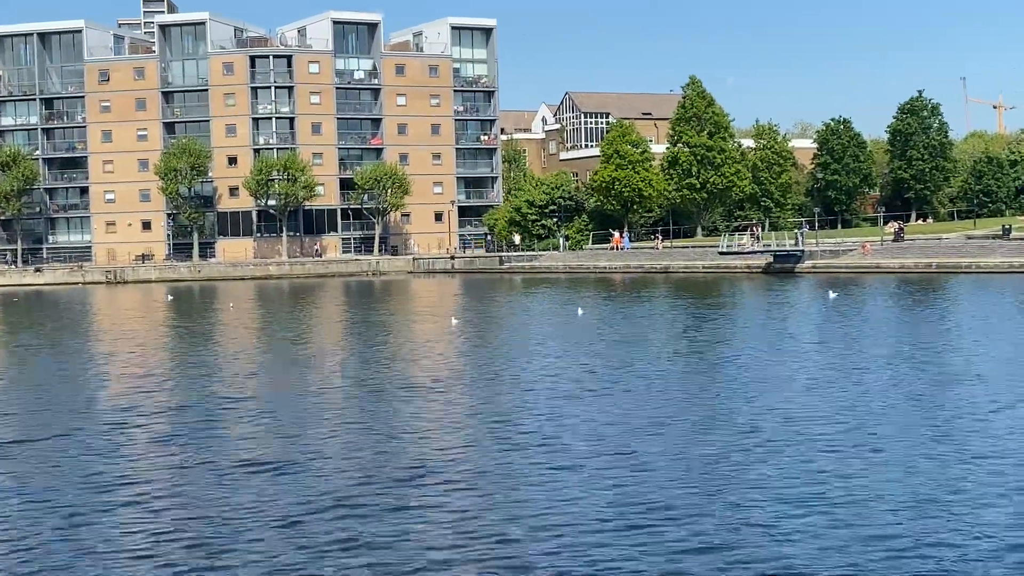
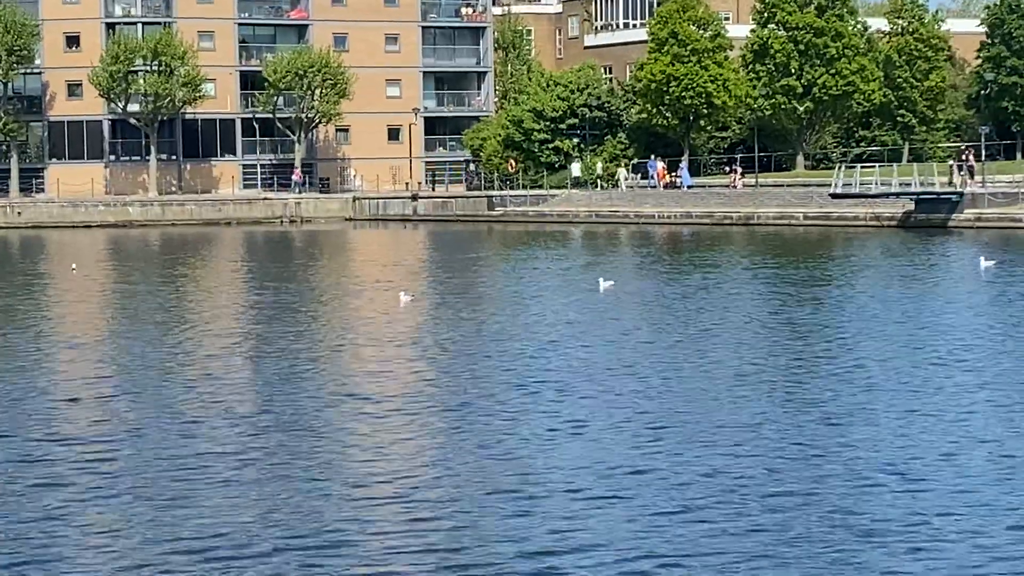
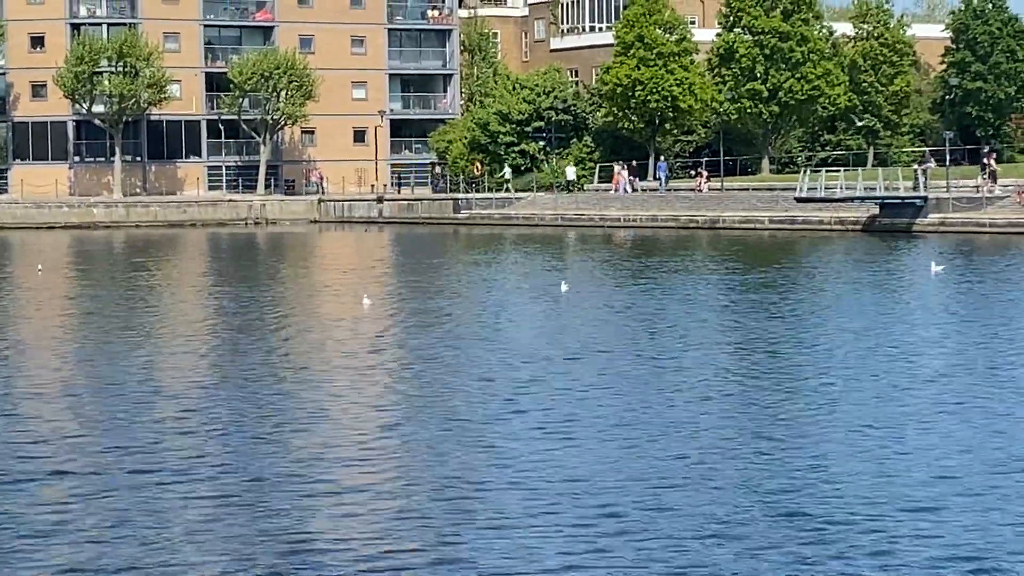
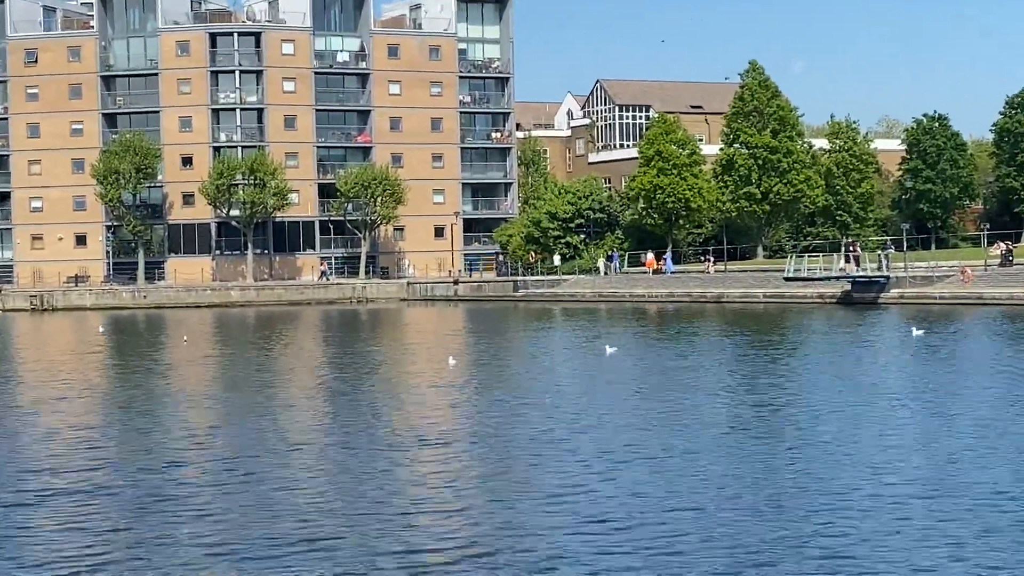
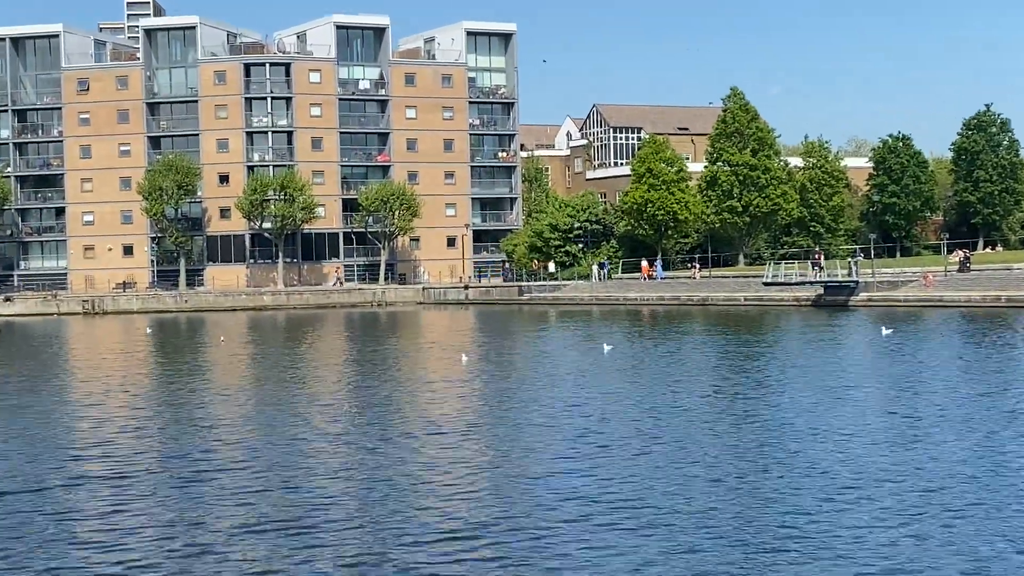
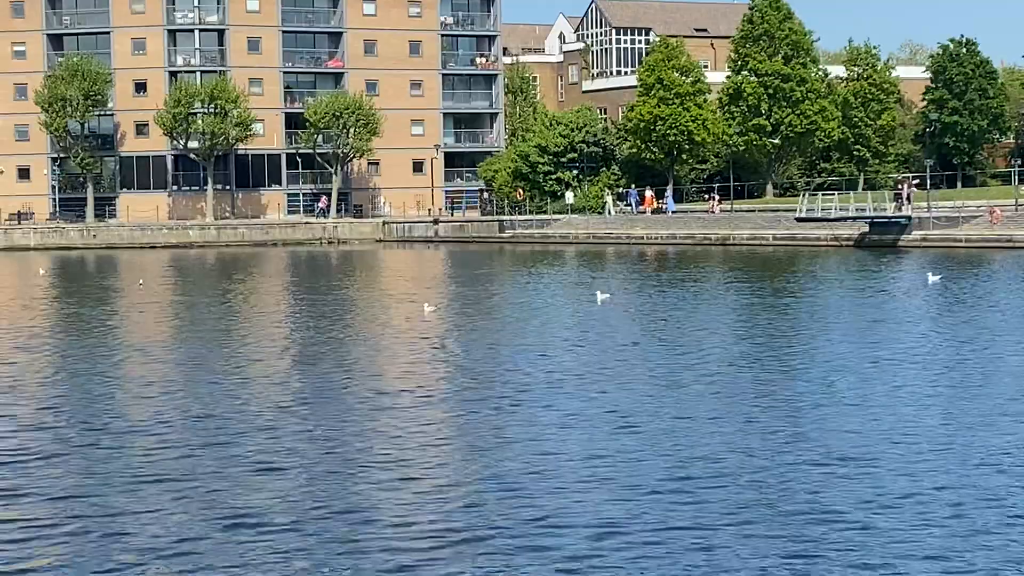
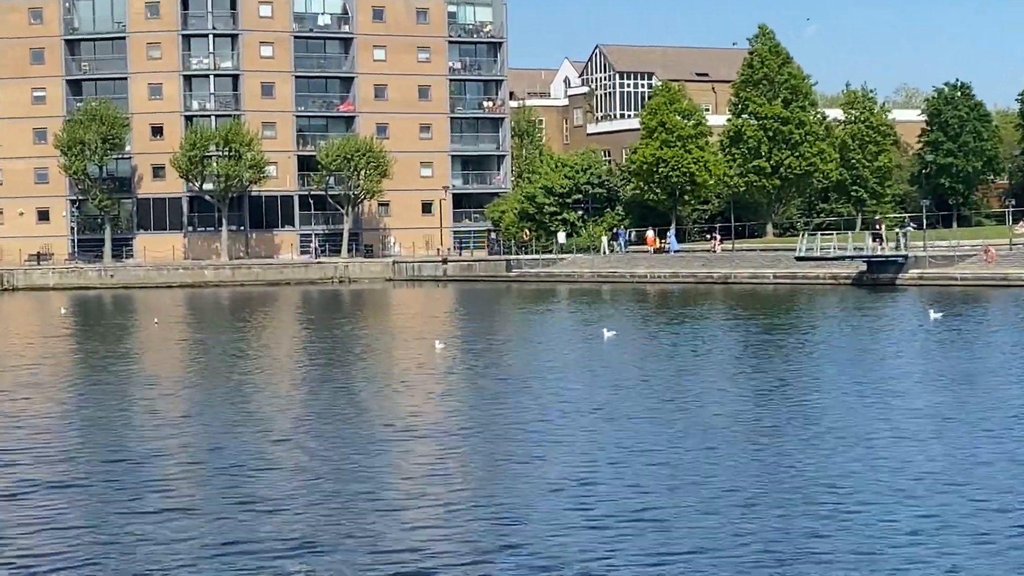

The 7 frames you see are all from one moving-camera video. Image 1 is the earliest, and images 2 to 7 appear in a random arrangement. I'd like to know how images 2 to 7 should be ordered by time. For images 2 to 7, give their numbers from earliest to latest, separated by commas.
5, 4, 7, 6, 2, 3
